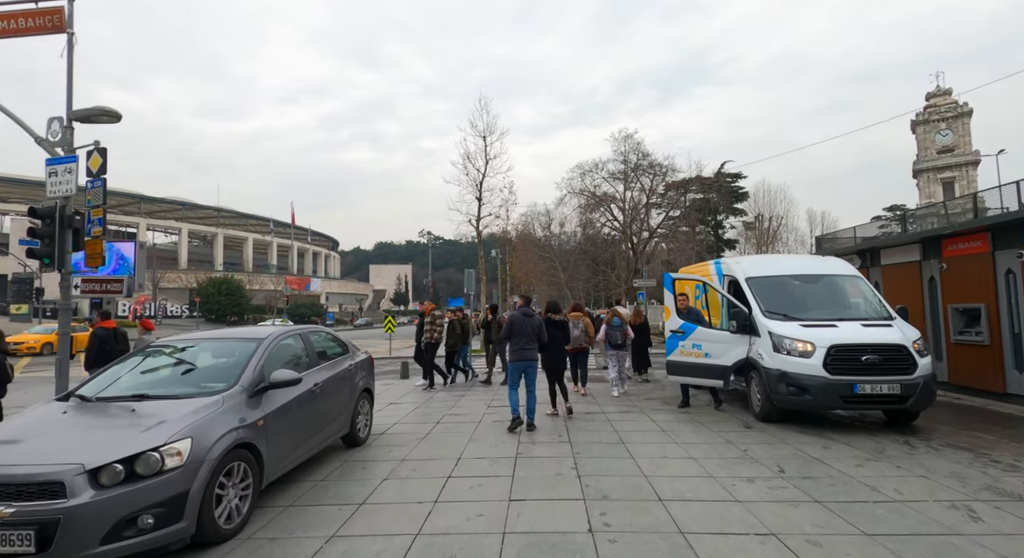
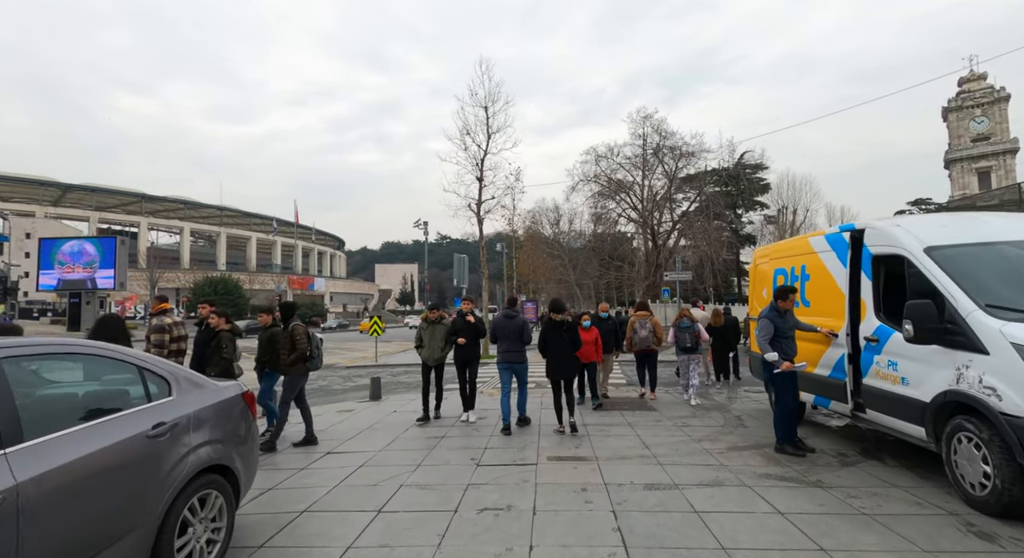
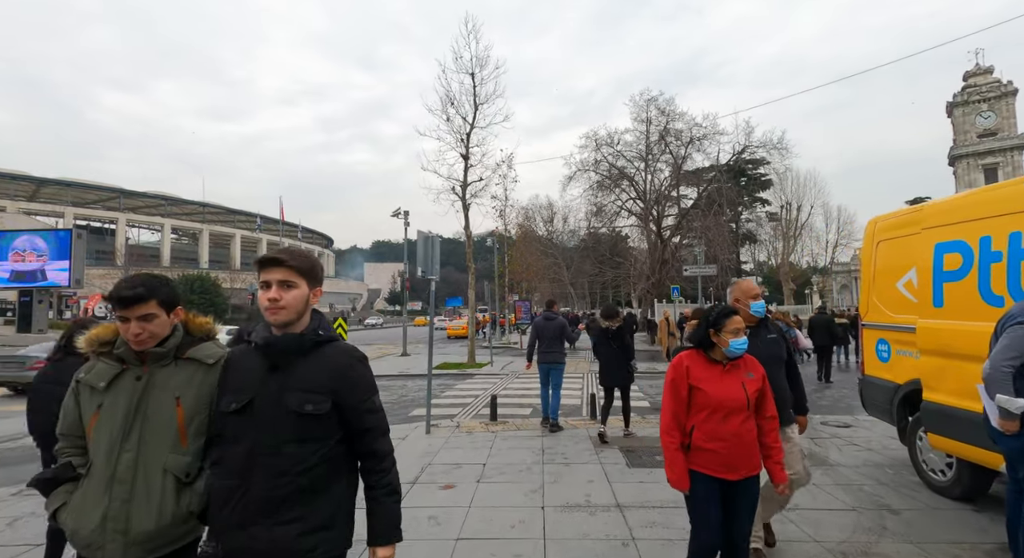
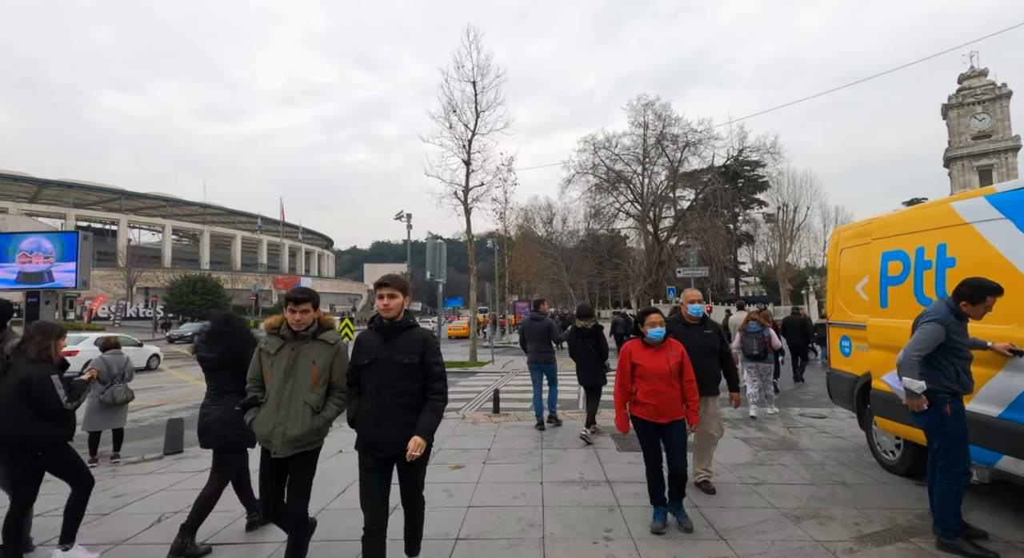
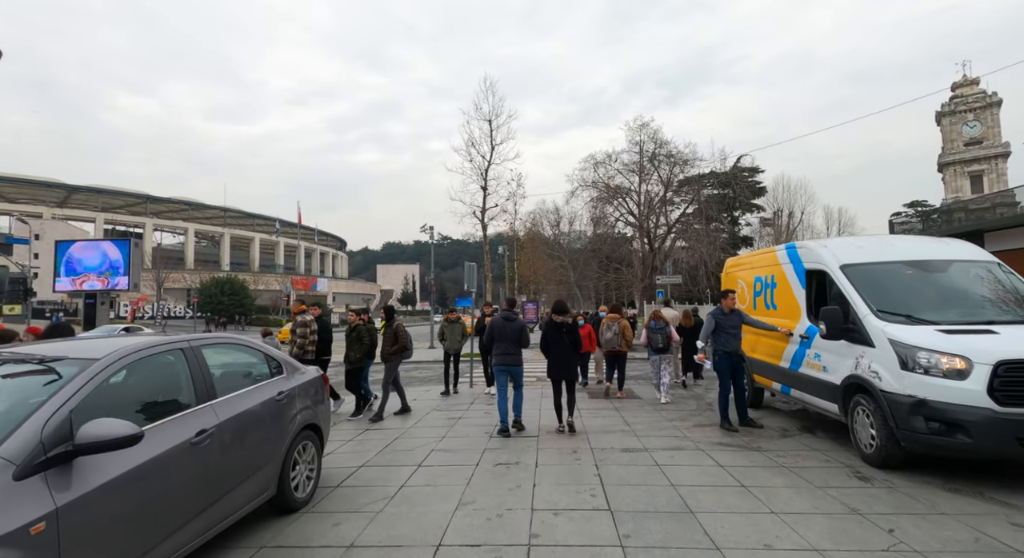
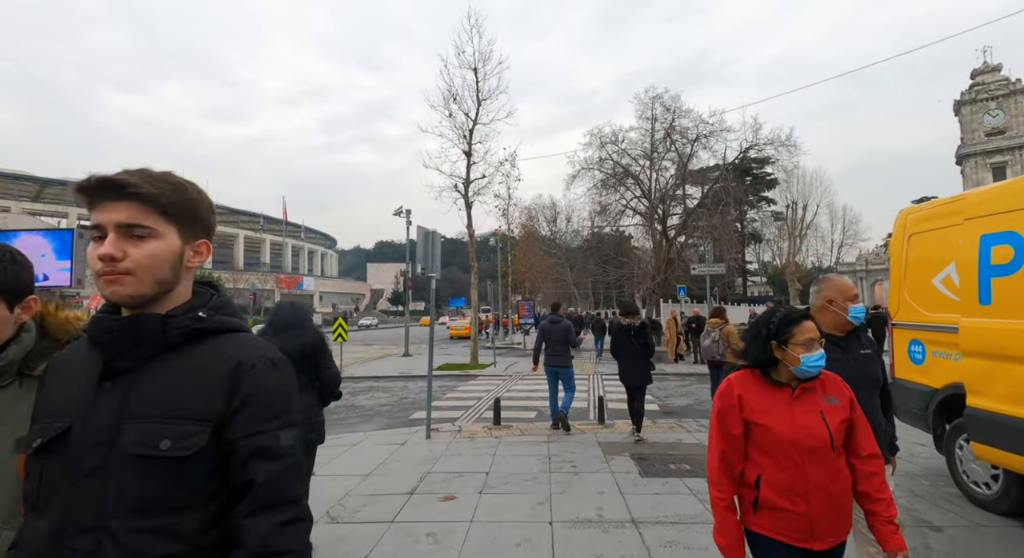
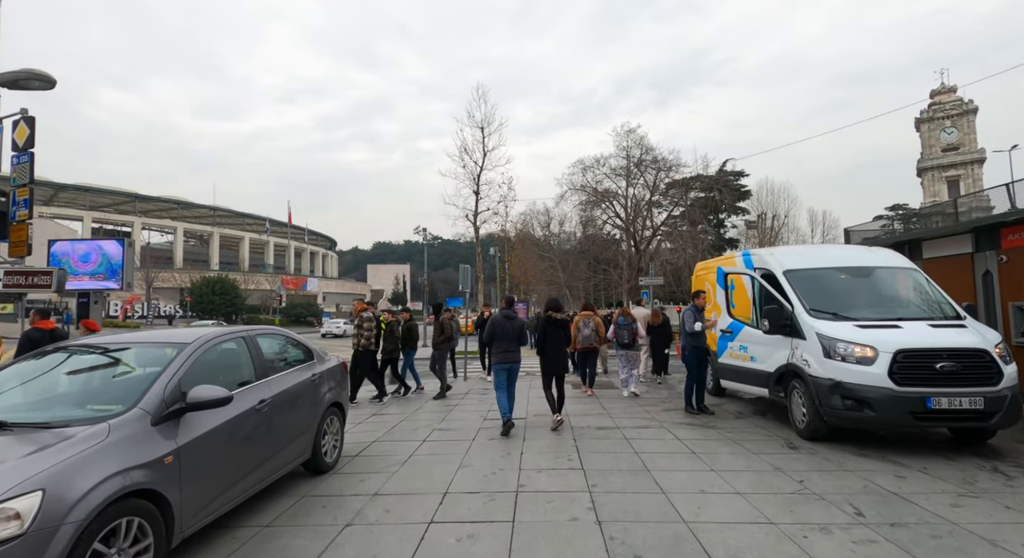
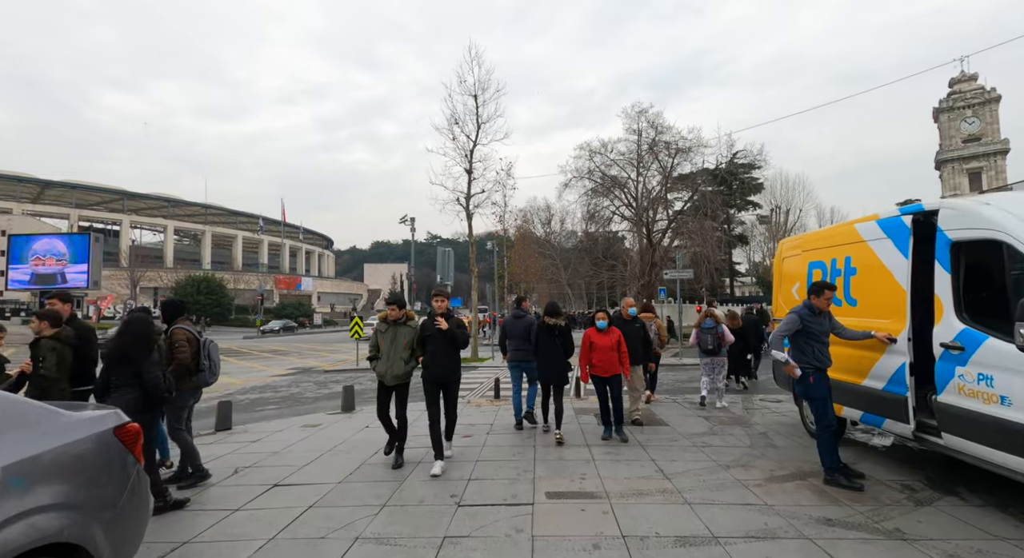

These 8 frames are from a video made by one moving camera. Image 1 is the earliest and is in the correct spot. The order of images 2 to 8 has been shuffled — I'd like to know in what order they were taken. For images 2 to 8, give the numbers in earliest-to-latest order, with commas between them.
7, 5, 2, 8, 4, 3, 6
